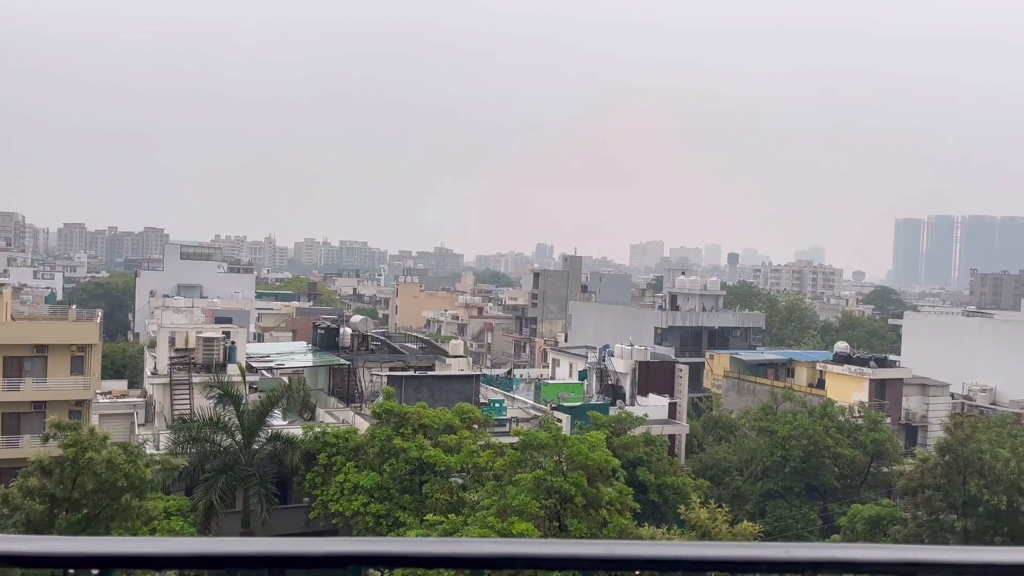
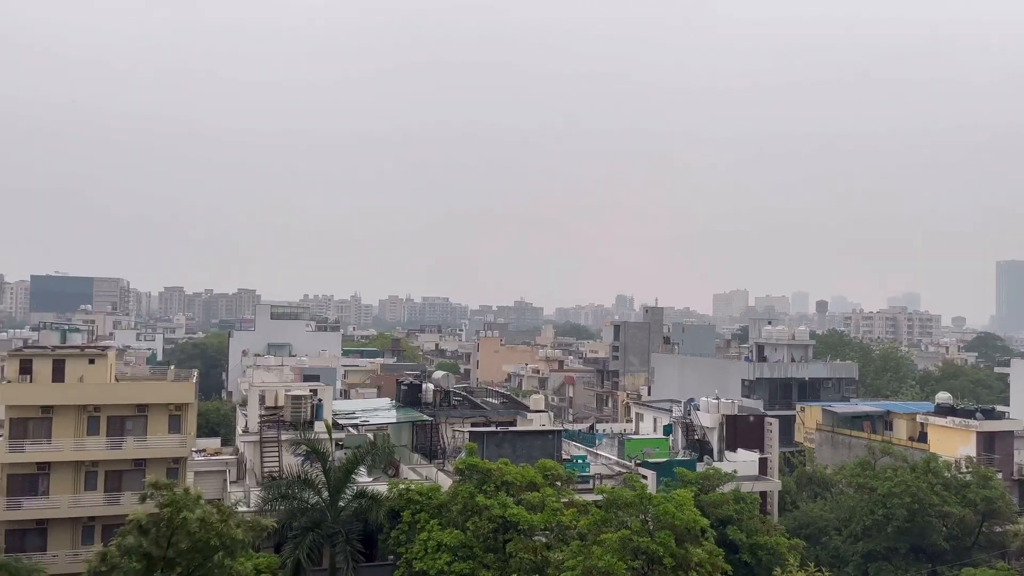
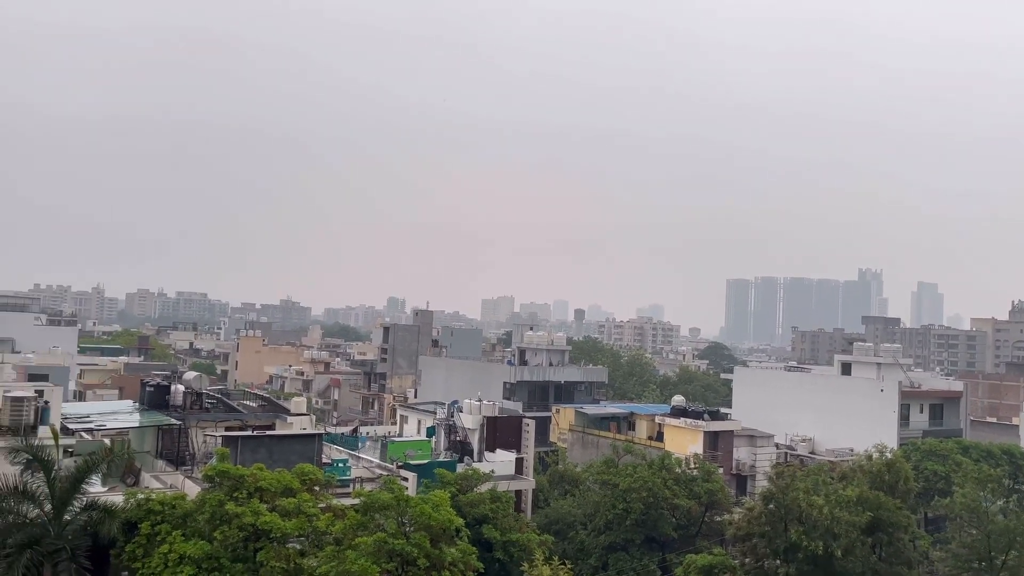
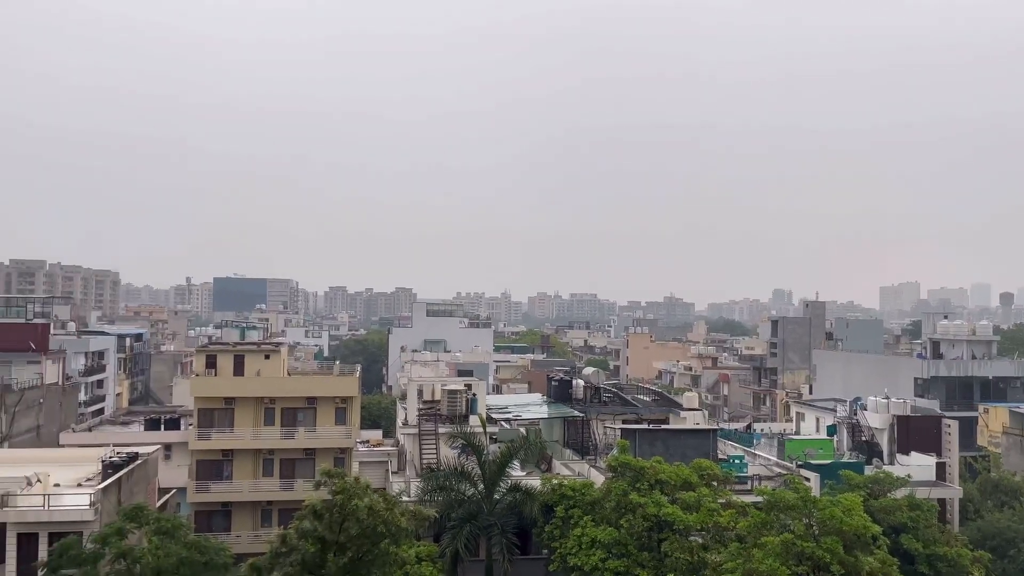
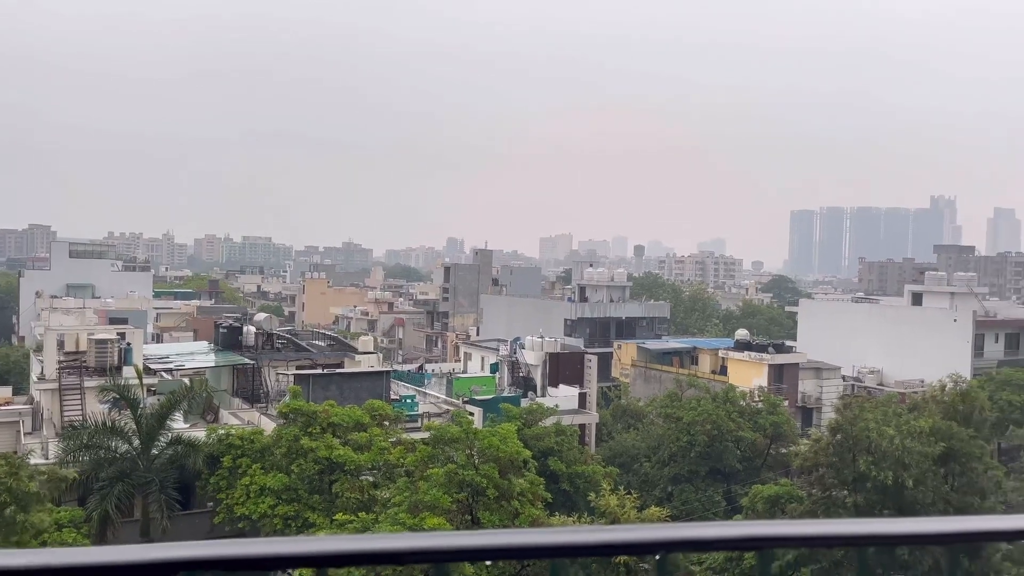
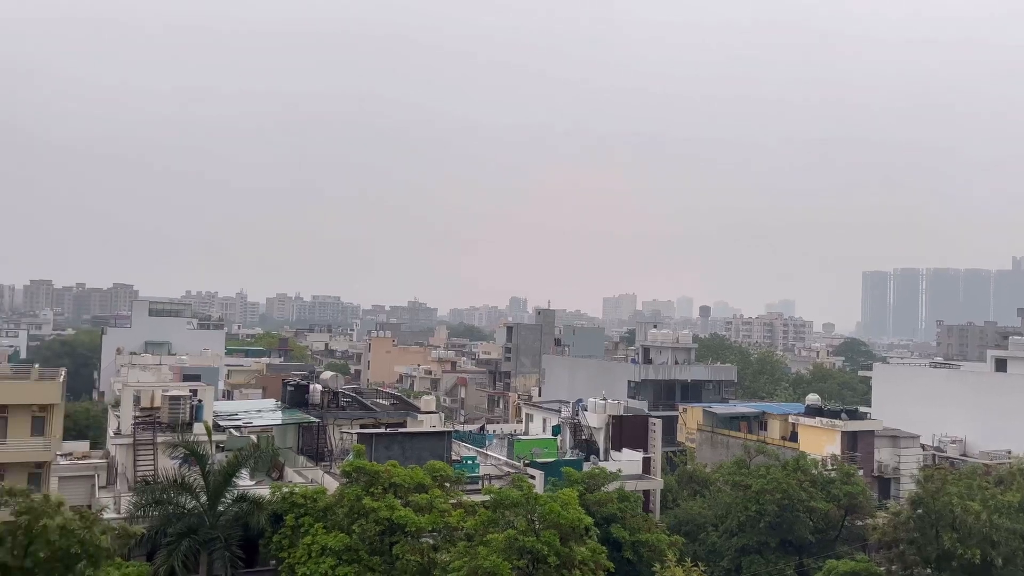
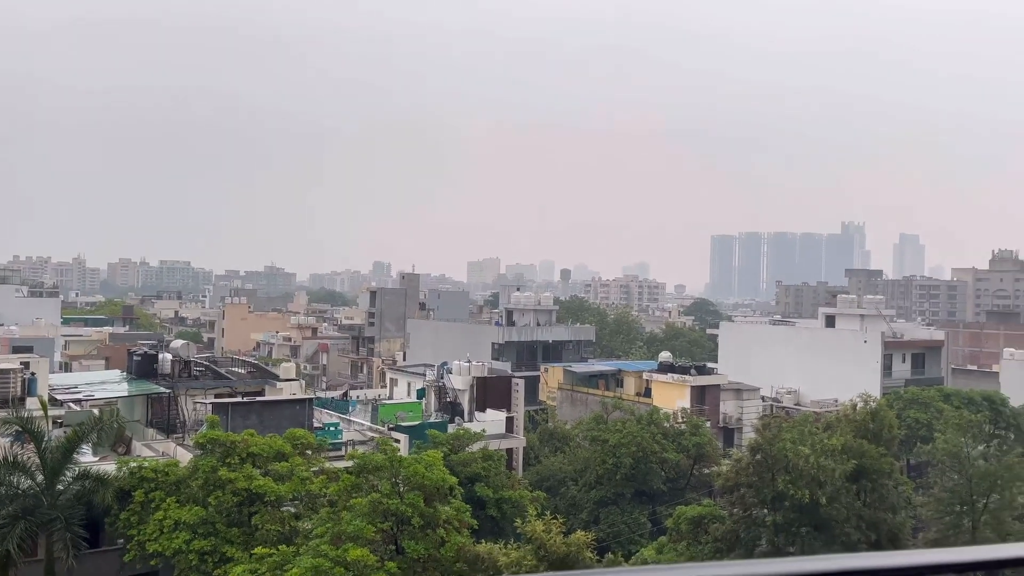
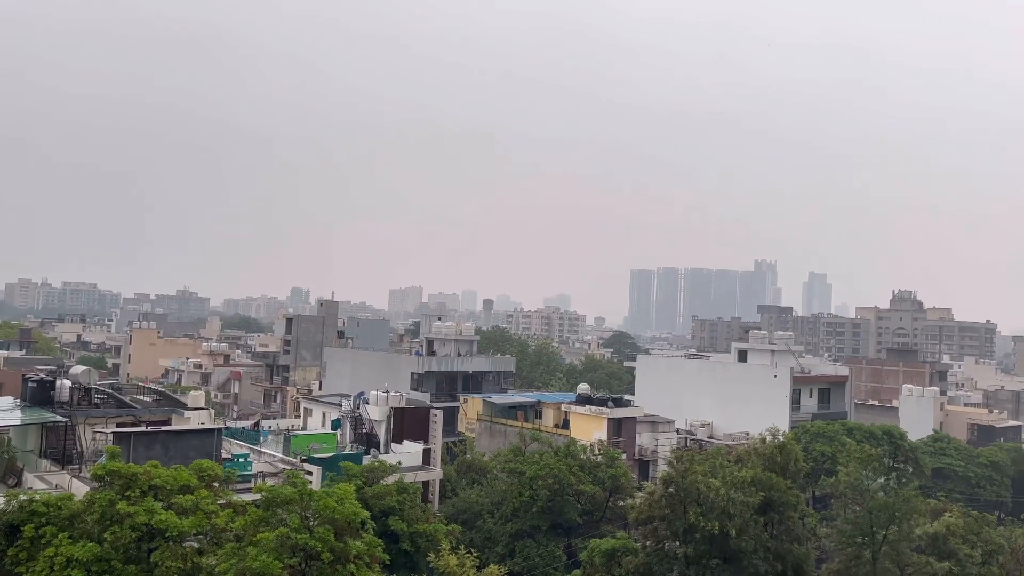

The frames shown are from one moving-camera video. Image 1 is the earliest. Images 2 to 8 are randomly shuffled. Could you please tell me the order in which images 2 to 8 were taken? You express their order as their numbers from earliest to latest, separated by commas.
5, 7, 8, 3, 6, 2, 4
